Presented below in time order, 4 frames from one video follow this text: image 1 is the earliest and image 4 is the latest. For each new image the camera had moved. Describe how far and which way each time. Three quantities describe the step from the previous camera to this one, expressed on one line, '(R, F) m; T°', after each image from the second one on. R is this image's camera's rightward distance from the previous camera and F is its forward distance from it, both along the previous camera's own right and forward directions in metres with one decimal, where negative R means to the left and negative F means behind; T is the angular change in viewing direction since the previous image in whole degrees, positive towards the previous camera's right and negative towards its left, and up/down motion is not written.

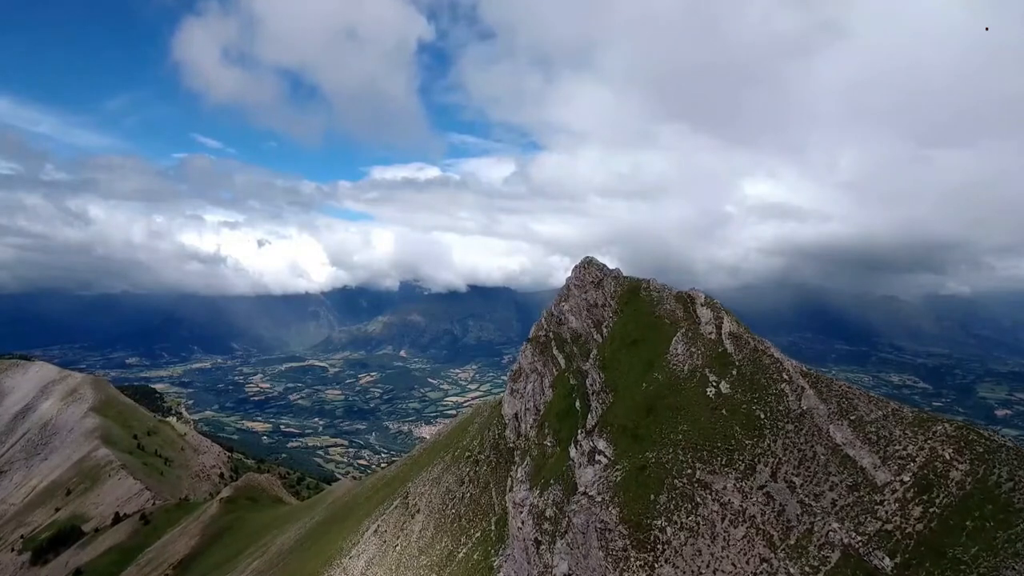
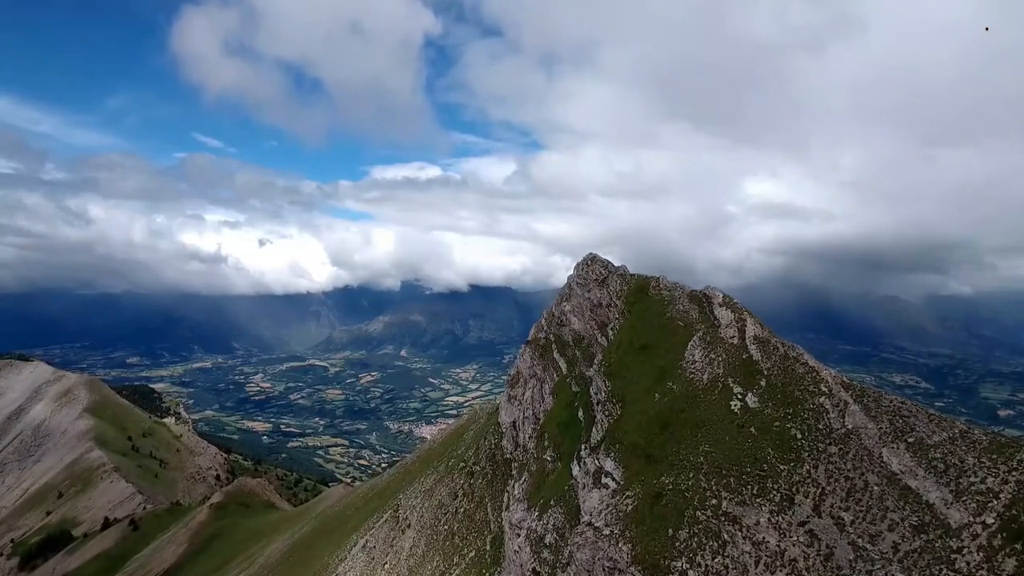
(+0.4, +4.5) m; 0°
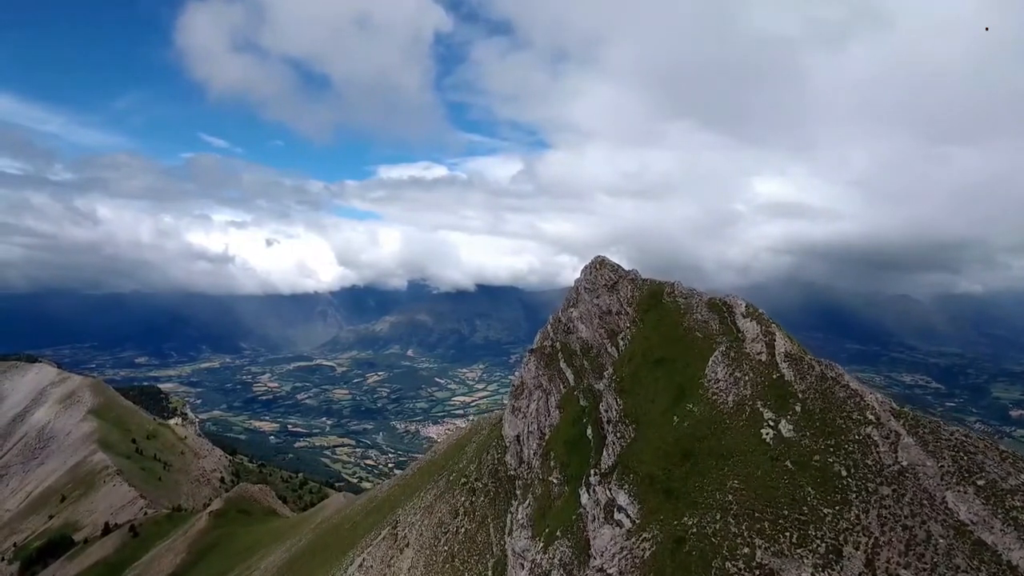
(+0.3, +3.4) m; -1°
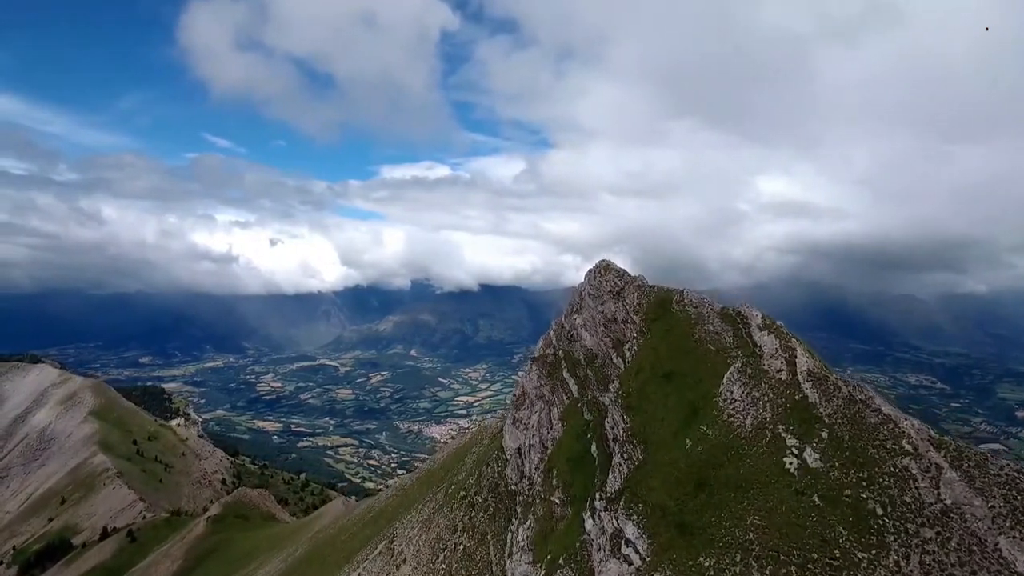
(+0.2, +2.3) m; 0°
